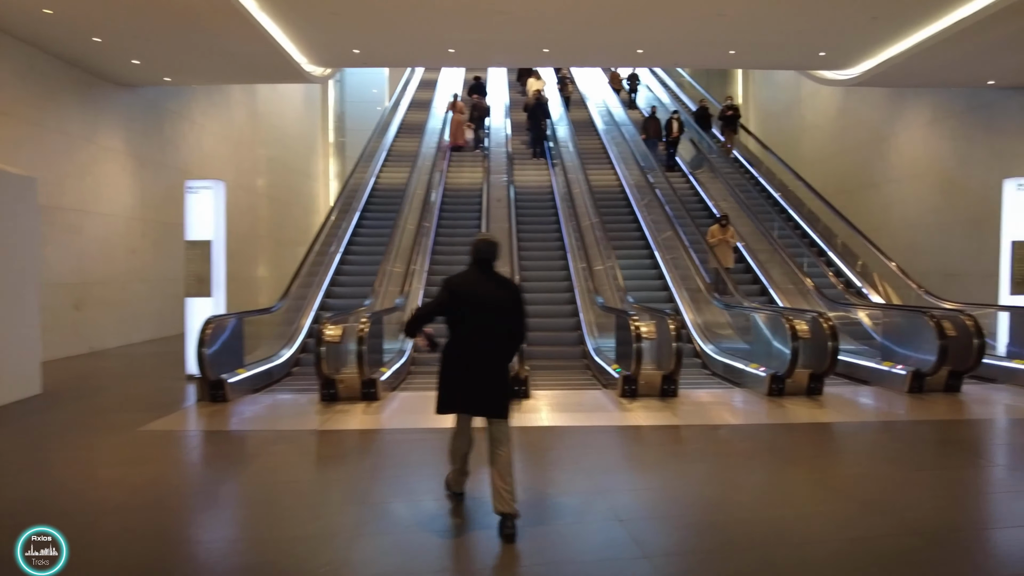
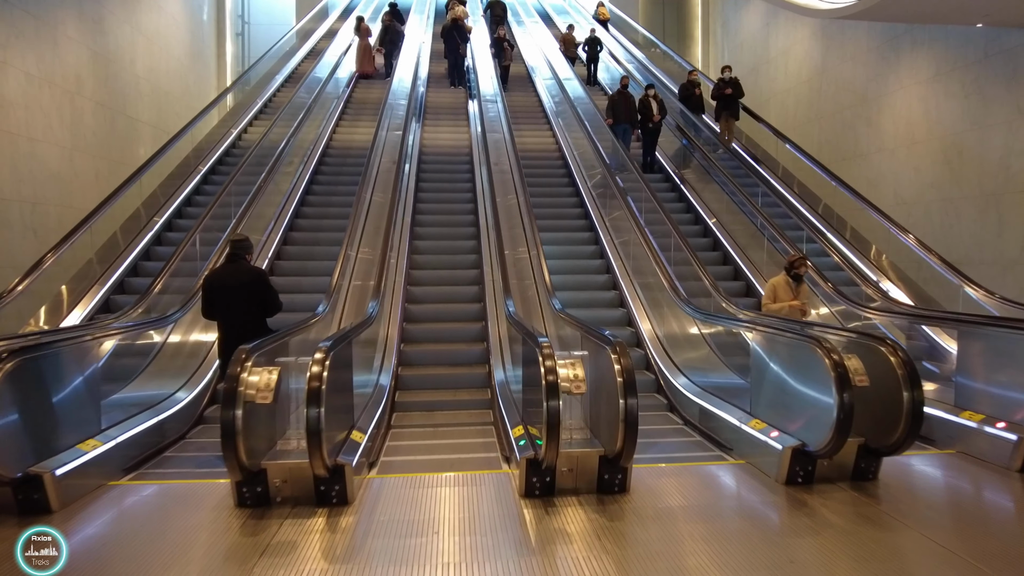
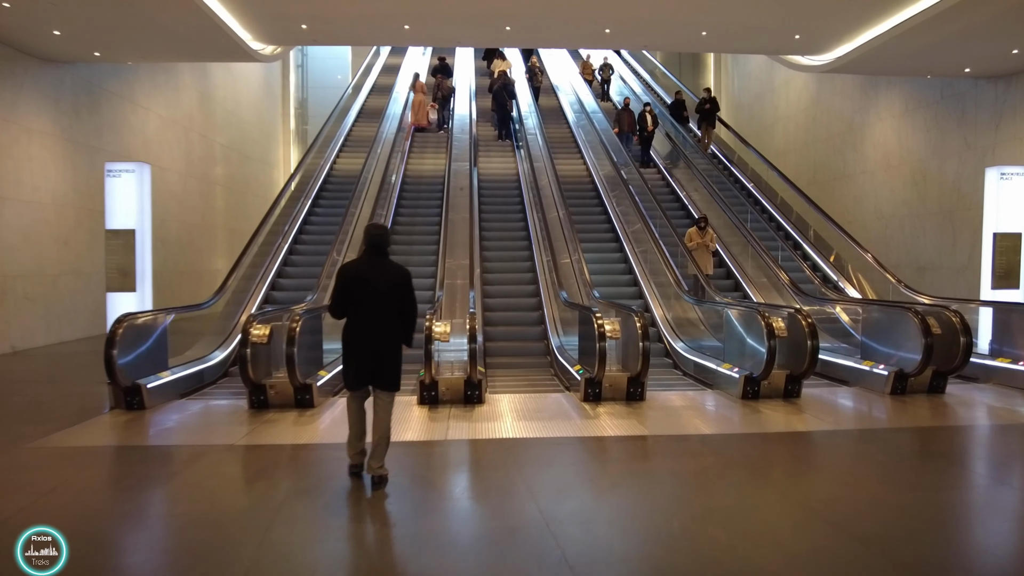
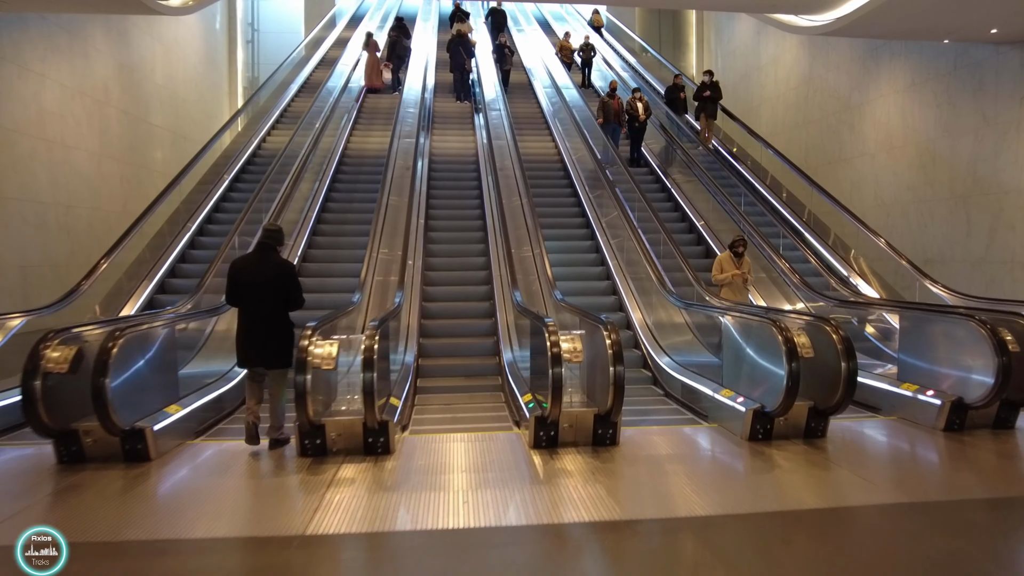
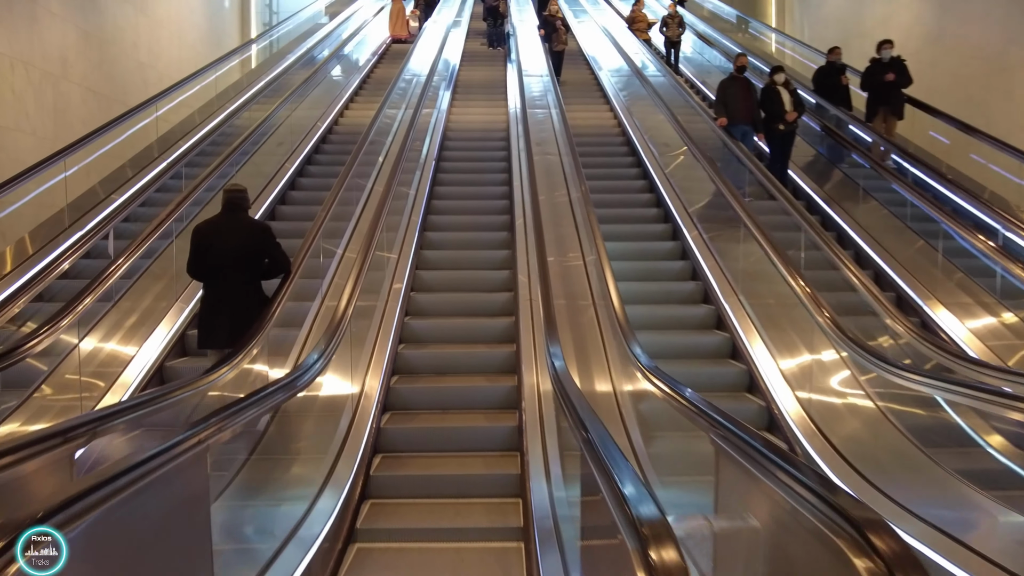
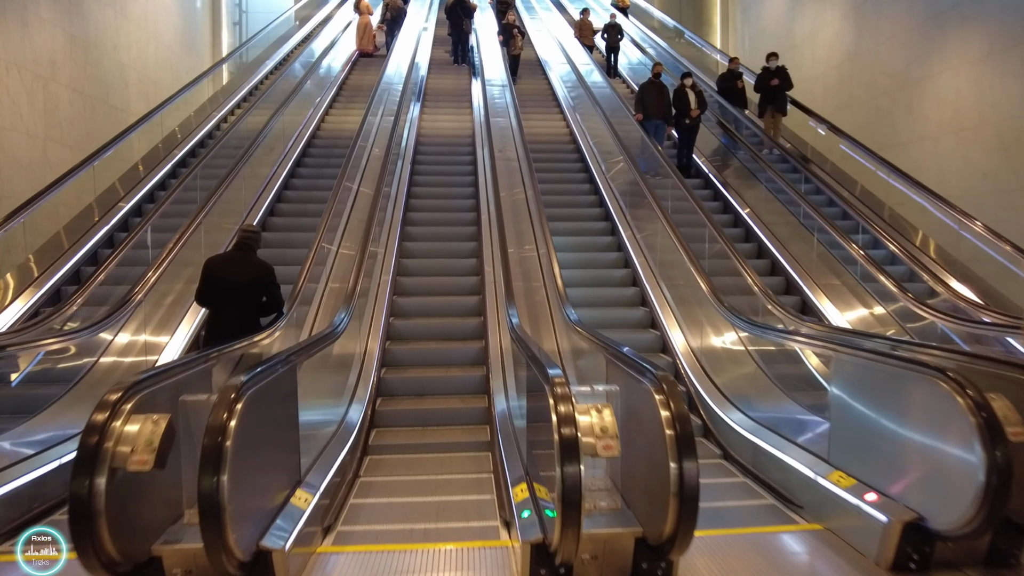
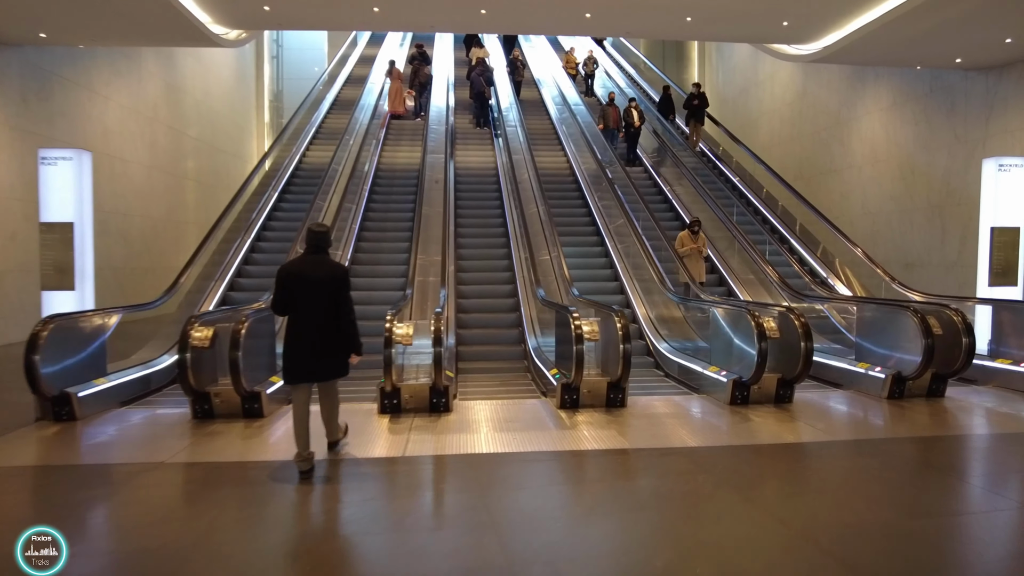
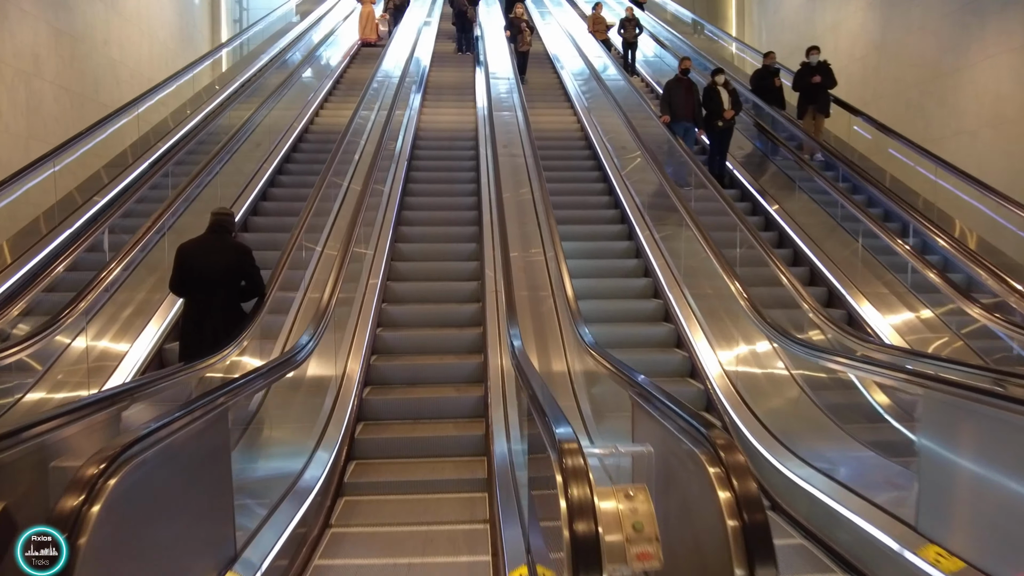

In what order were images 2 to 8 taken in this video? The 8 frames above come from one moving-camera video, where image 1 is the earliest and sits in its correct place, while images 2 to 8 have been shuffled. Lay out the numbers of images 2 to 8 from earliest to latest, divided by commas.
3, 7, 4, 2, 6, 8, 5
